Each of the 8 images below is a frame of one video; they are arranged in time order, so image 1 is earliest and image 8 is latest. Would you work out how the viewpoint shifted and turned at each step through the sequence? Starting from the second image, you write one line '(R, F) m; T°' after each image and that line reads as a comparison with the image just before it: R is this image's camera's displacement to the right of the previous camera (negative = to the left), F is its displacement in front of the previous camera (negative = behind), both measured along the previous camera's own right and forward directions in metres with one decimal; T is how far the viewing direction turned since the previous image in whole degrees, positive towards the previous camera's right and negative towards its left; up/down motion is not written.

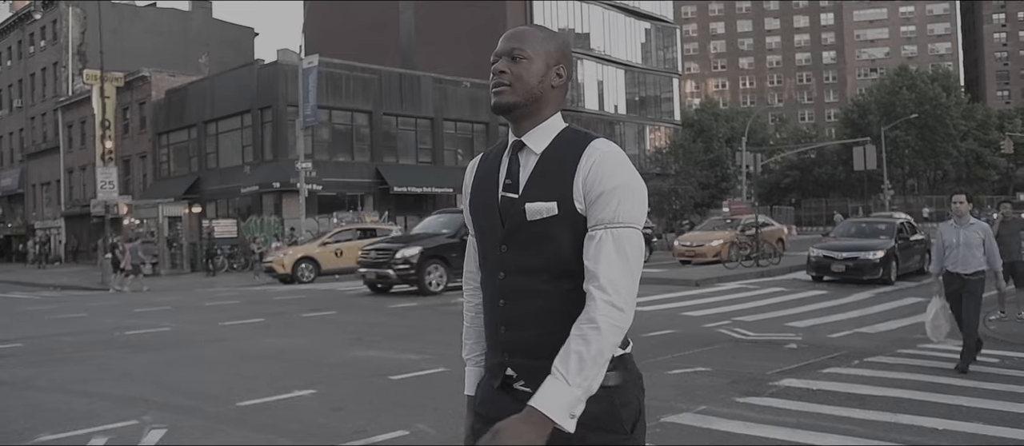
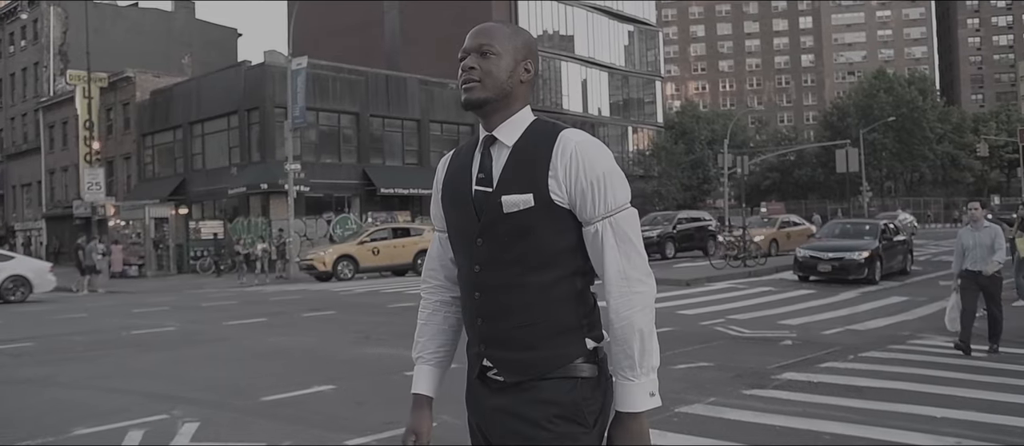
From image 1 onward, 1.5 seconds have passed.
(-0.3, -0.3) m; +1°
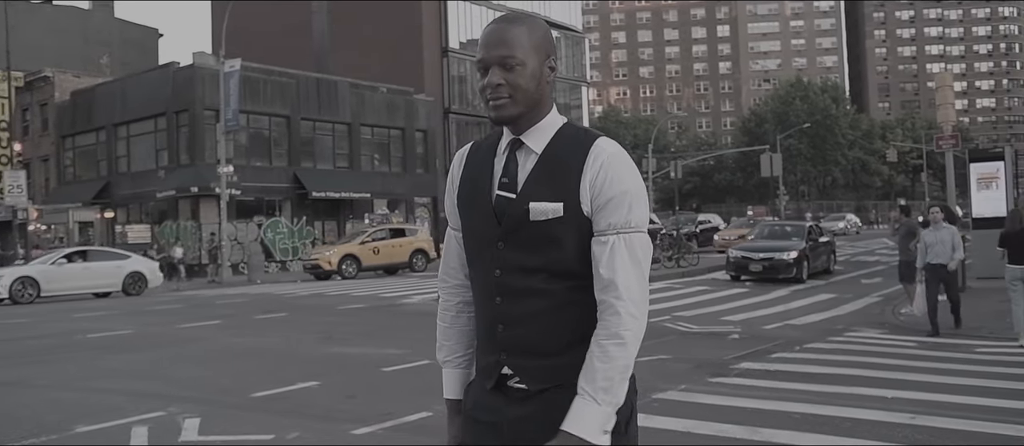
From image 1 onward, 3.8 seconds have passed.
(-0.5, -0.4) m; +5°
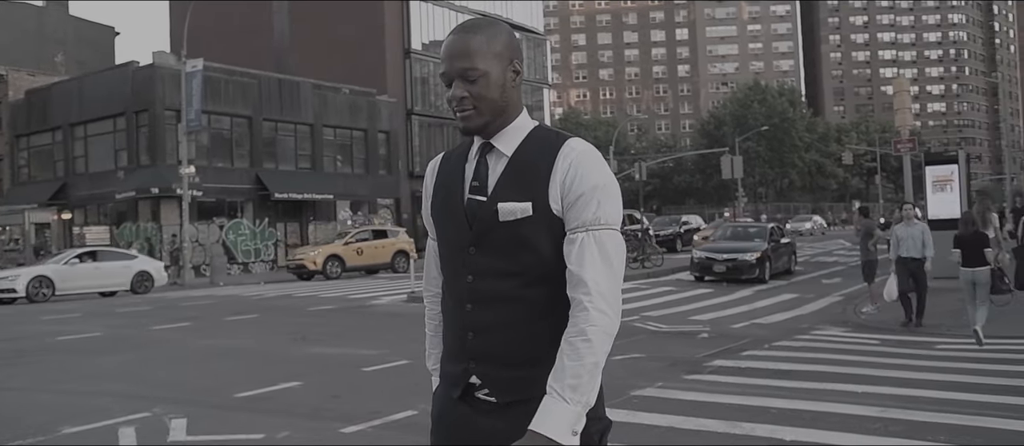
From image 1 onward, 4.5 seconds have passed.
(-0.2, -0.1) m; +2°
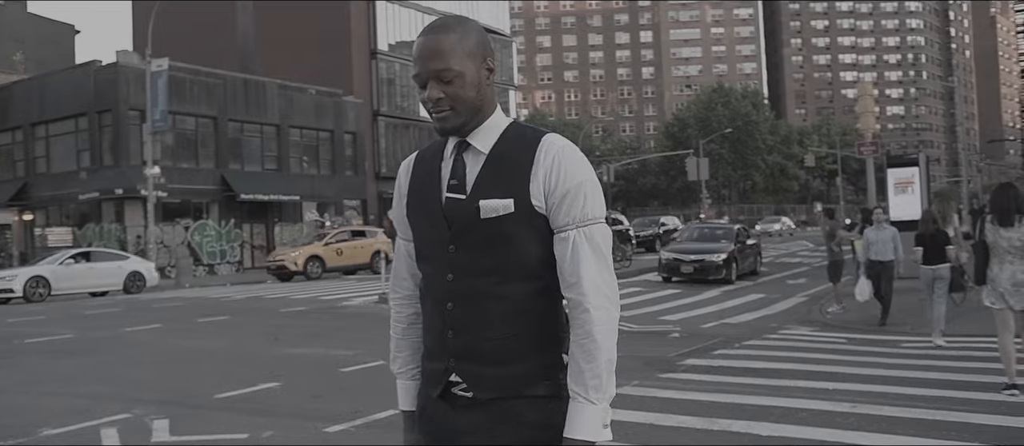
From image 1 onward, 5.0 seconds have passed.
(-0.1, -0.1) m; +2°
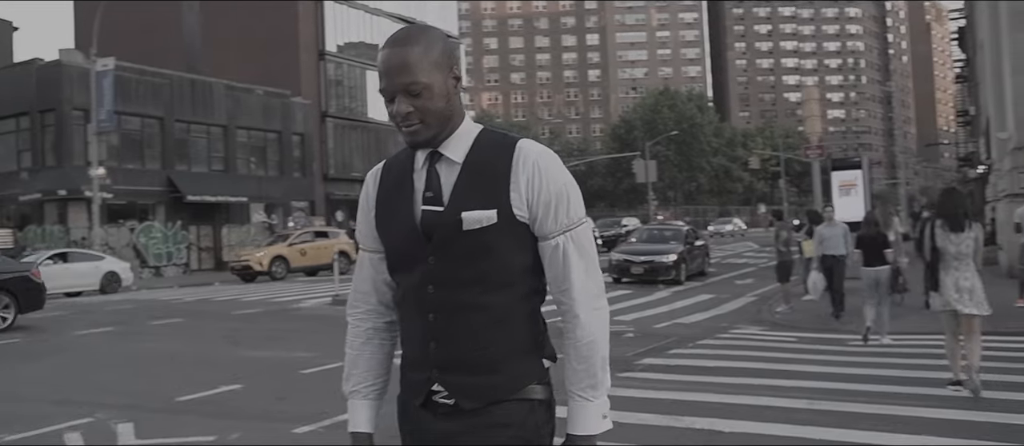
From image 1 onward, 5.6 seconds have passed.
(-0.1, -0.1) m; +3°
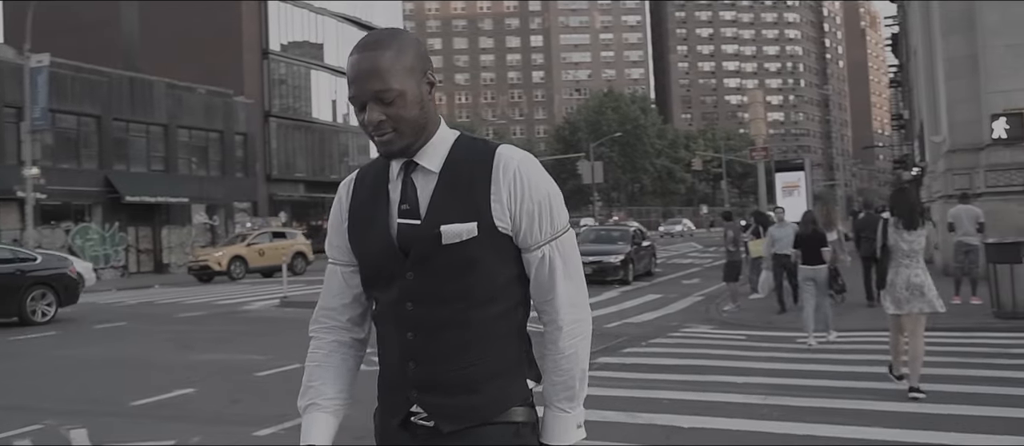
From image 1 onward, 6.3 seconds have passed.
(-0.1, 0.0) m; +3°
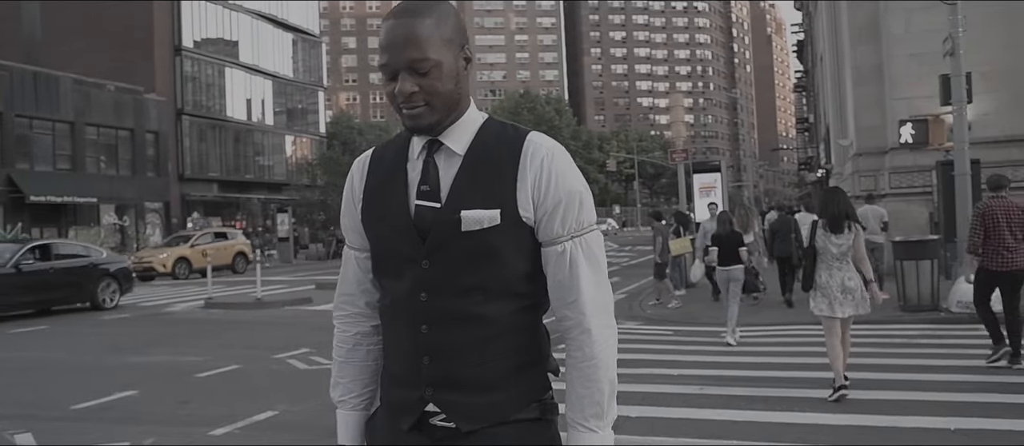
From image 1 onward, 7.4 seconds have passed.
(-0.3, -0.2) m; +5°
